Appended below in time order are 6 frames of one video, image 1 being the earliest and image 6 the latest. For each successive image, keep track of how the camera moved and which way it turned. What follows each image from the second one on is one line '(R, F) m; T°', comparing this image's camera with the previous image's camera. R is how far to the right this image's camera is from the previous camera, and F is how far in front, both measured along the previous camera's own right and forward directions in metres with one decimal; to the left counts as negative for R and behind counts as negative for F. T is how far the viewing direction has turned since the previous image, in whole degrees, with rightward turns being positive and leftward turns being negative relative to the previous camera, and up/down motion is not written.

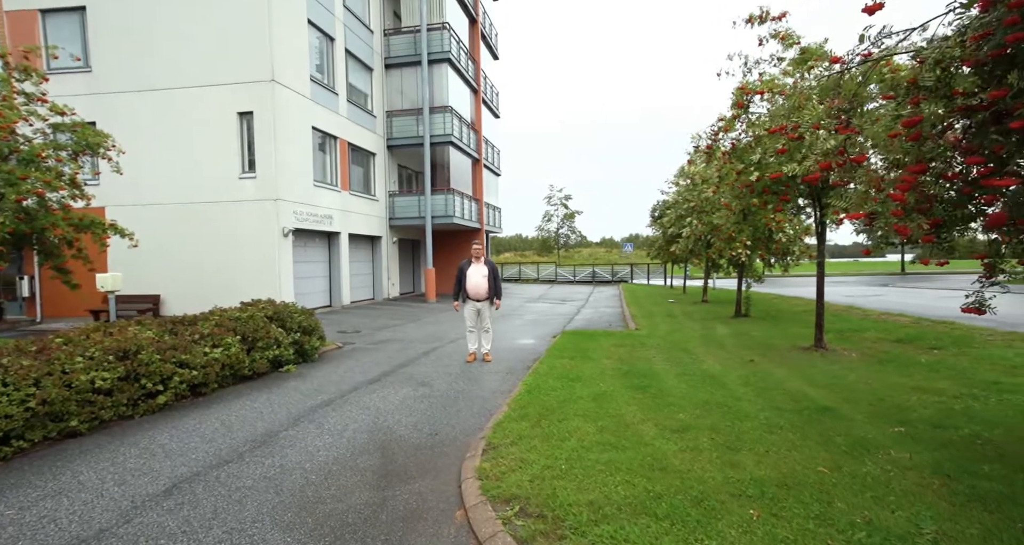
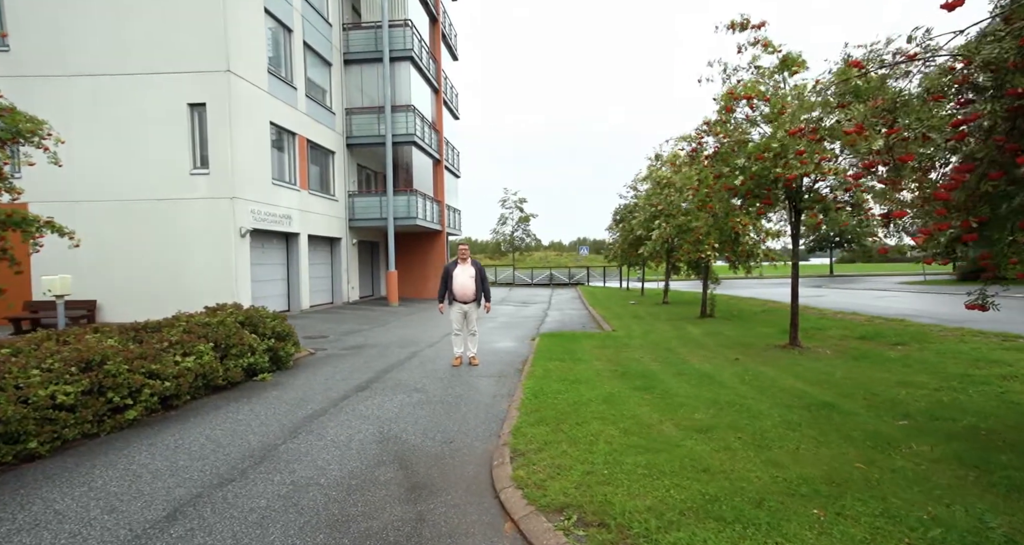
(-0.6, +0.2) m; +6°
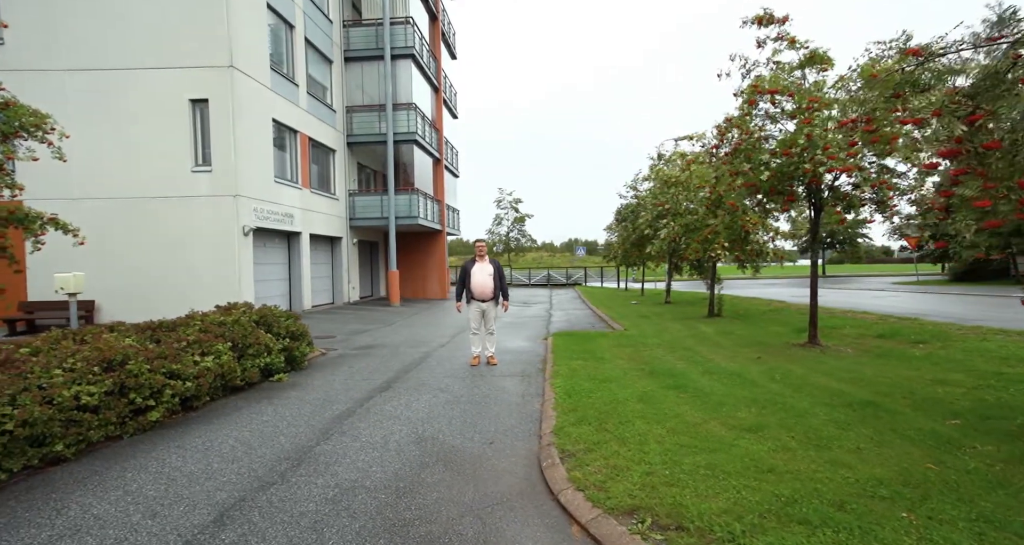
(-0.4, +0.1) m; +1°
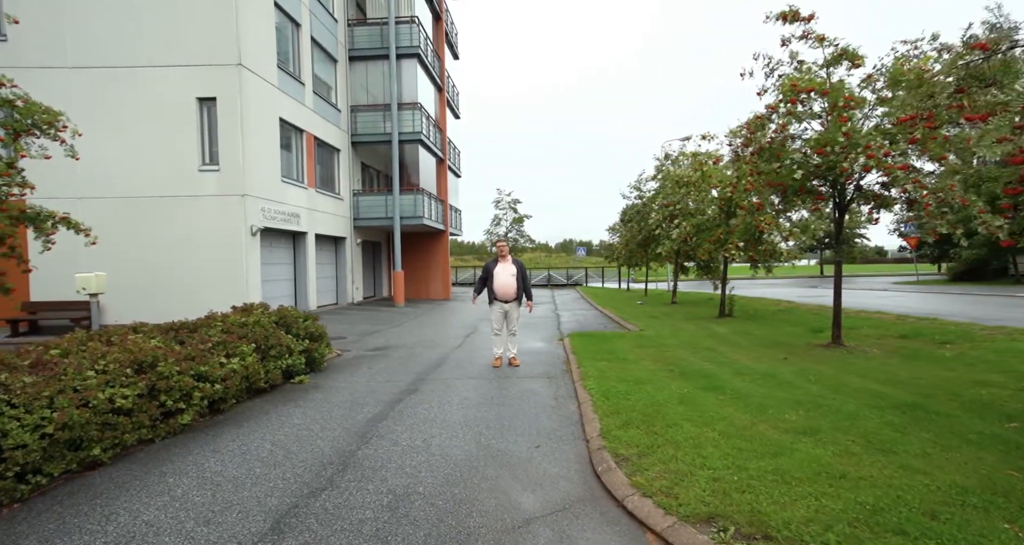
(-0.4, +0.1) m; +1°
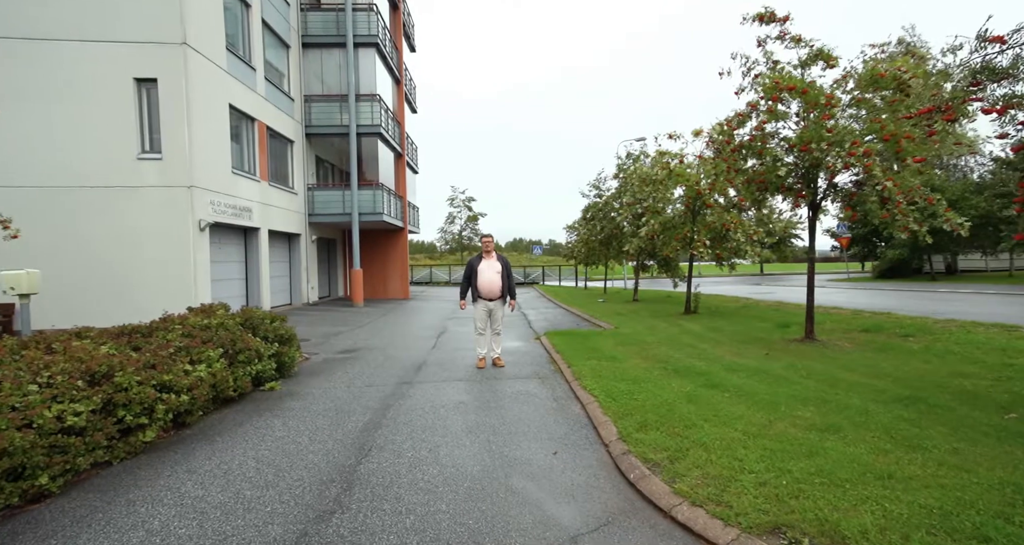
(-0.5, +0.3) m; +6°
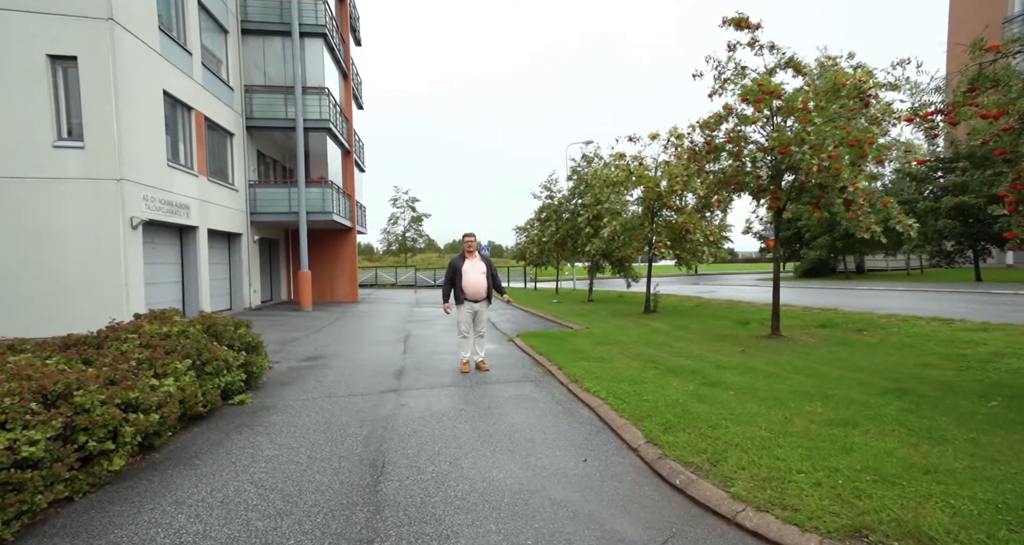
(-0.6, +0.3) m; +7°
